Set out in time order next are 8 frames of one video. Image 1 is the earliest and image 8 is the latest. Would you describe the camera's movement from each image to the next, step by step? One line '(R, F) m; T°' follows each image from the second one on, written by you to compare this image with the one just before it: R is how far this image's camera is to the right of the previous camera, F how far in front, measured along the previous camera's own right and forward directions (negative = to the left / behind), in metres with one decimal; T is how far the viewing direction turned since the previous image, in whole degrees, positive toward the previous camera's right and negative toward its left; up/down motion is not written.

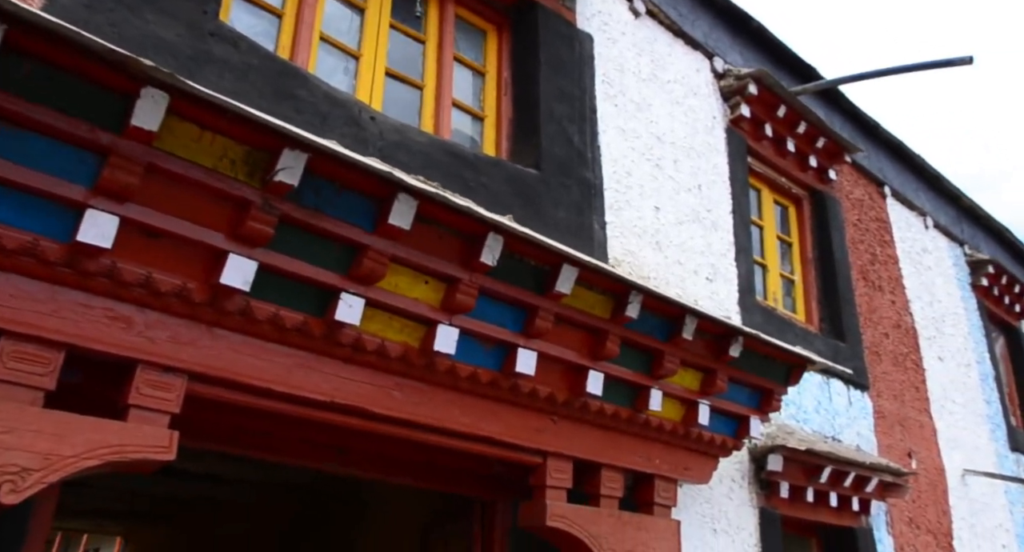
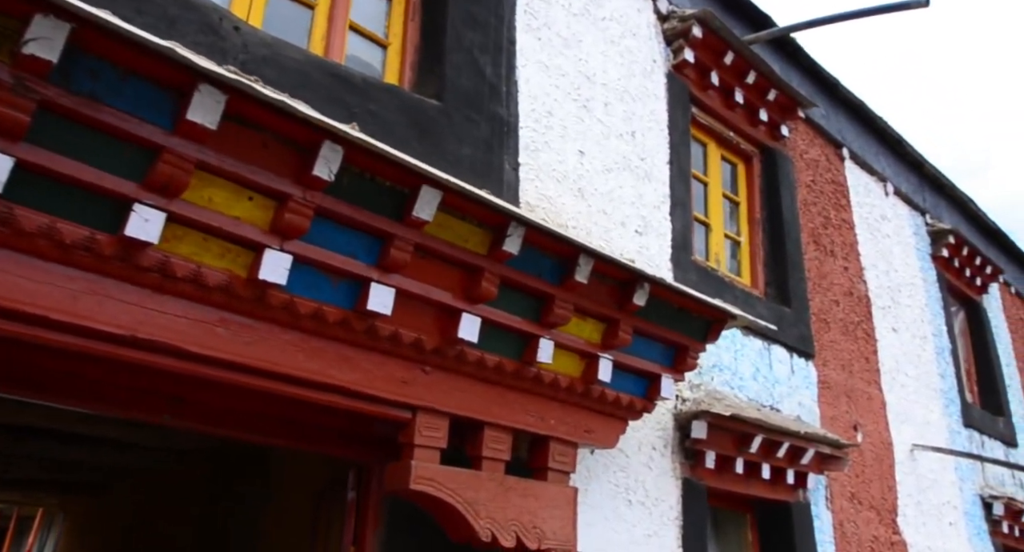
(+0.4, +0.4) m; +1°
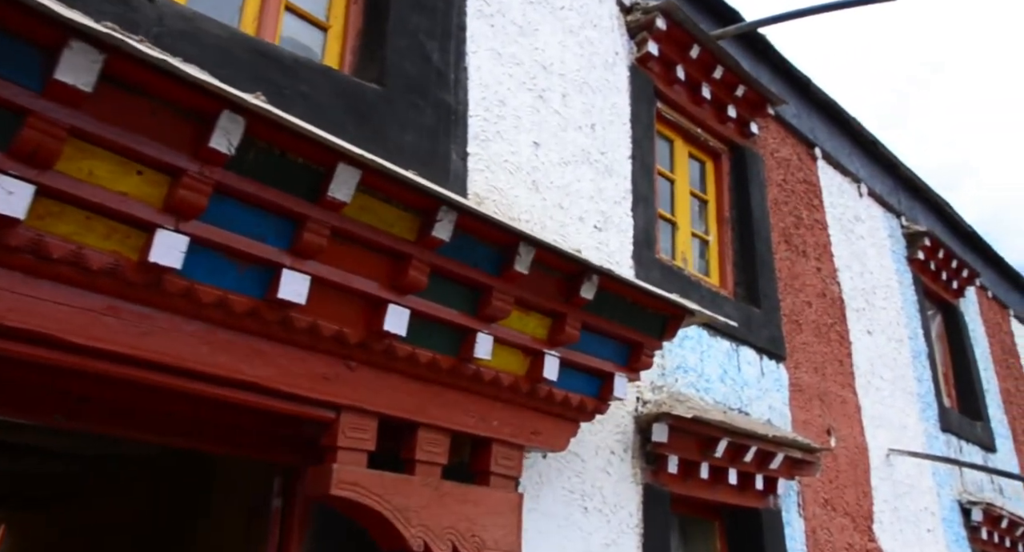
(+0.2, +0.2) m; +1°
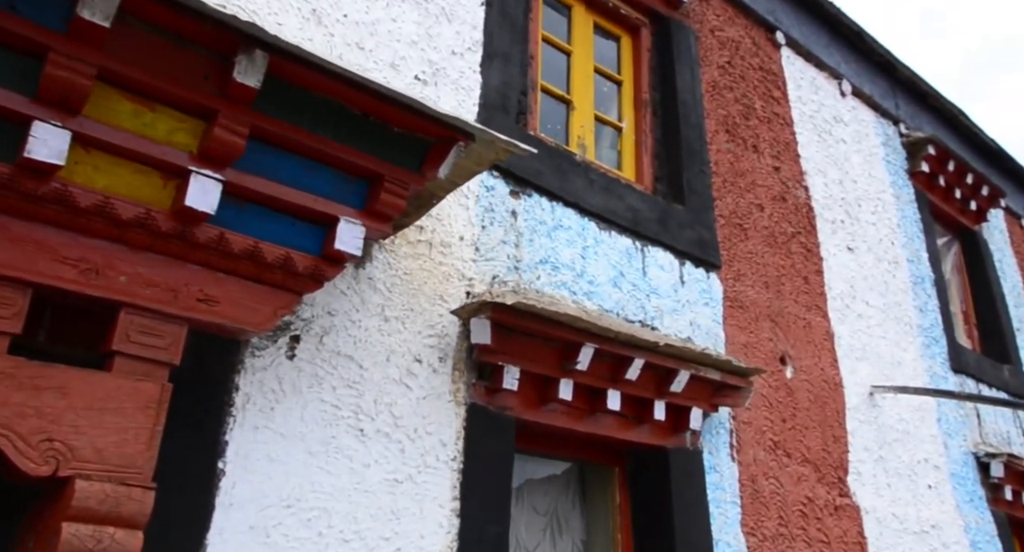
(+1.0, +1.1) m; -4°
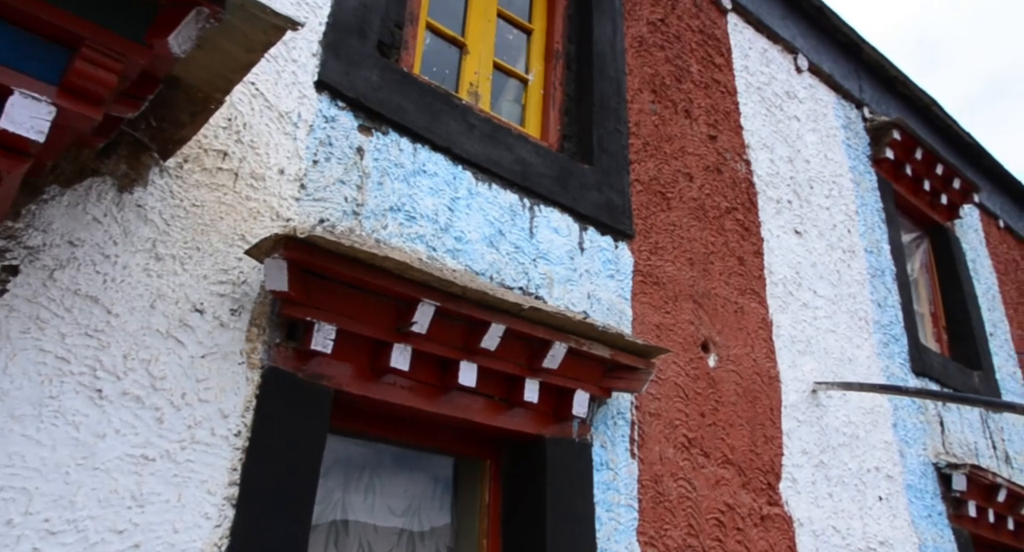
(+0.5, +0.6) m; 0°
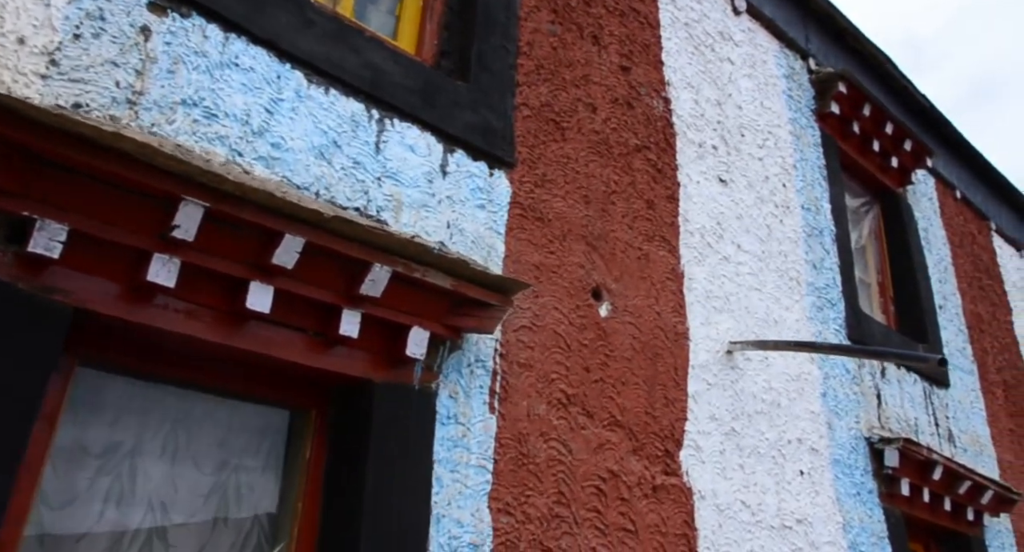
(+0.5, +0.5) m; +1°
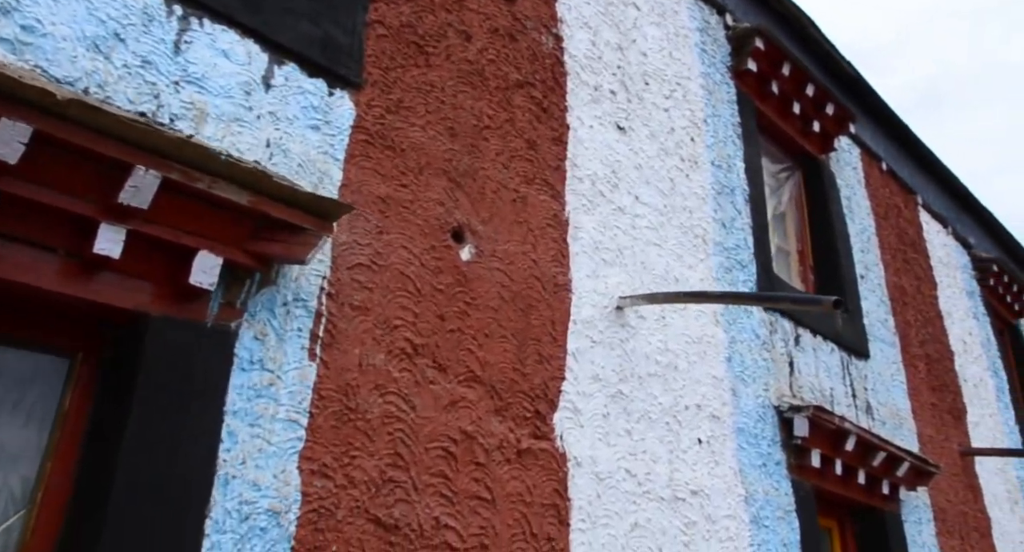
(+0.4, +0.4) m; +3°
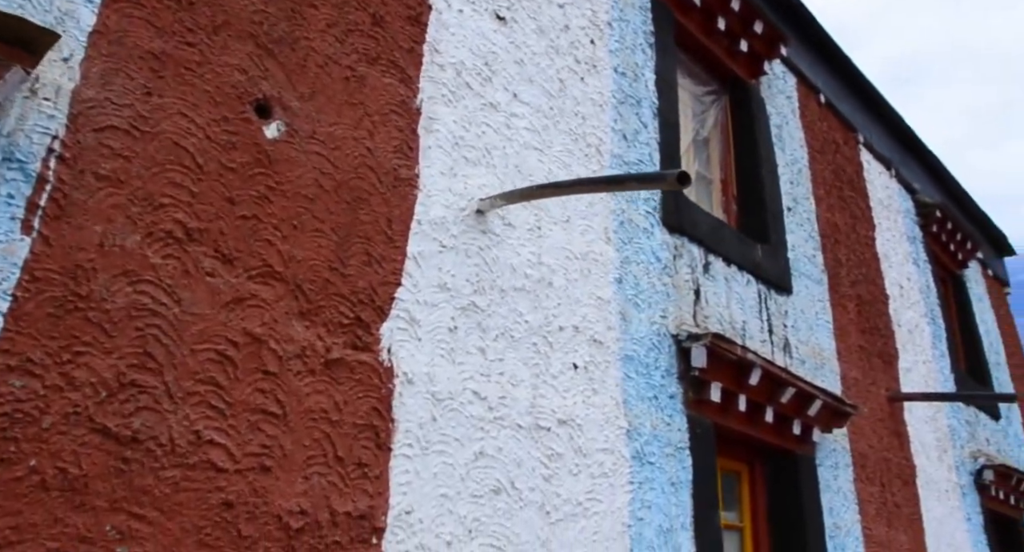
(+0.5, +0.5) m; +2°
